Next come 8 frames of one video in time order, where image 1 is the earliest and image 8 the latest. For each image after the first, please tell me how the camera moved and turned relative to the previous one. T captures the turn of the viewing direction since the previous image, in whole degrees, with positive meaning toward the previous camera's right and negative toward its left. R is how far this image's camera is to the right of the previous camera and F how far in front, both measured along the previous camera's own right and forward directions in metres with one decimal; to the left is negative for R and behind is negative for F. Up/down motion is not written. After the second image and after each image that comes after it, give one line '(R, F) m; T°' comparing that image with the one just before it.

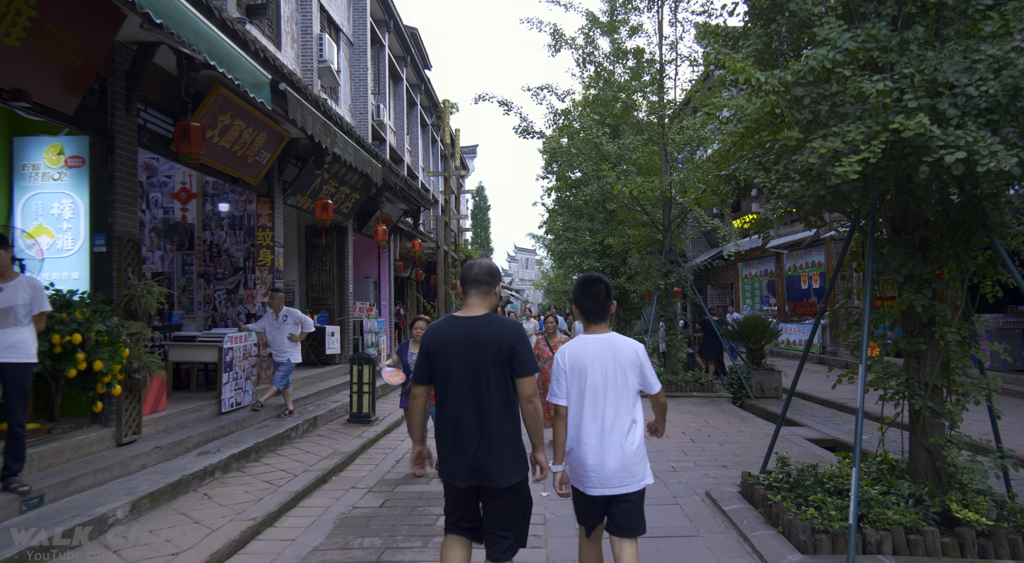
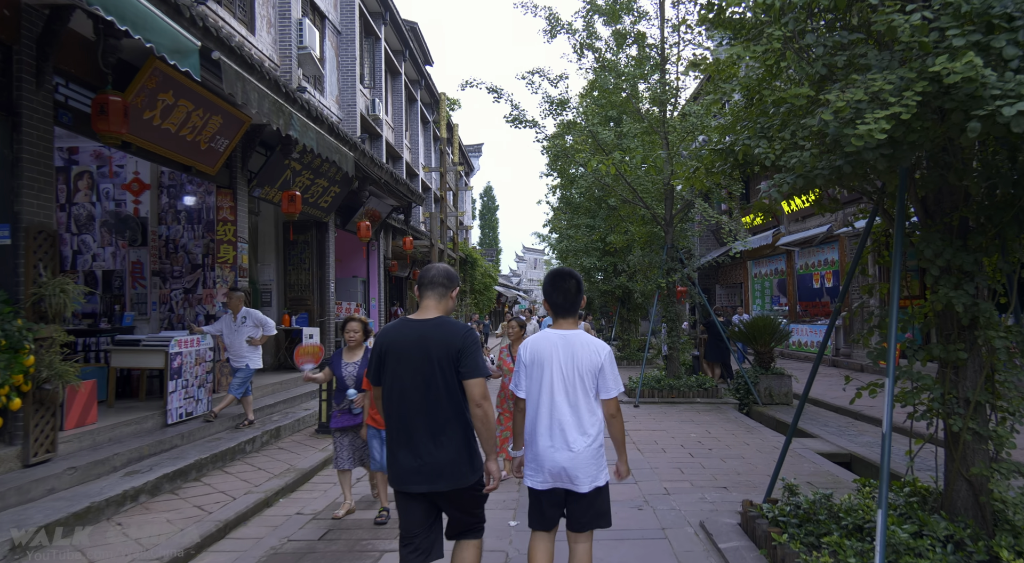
(+0.3, +0.8) m; -1°
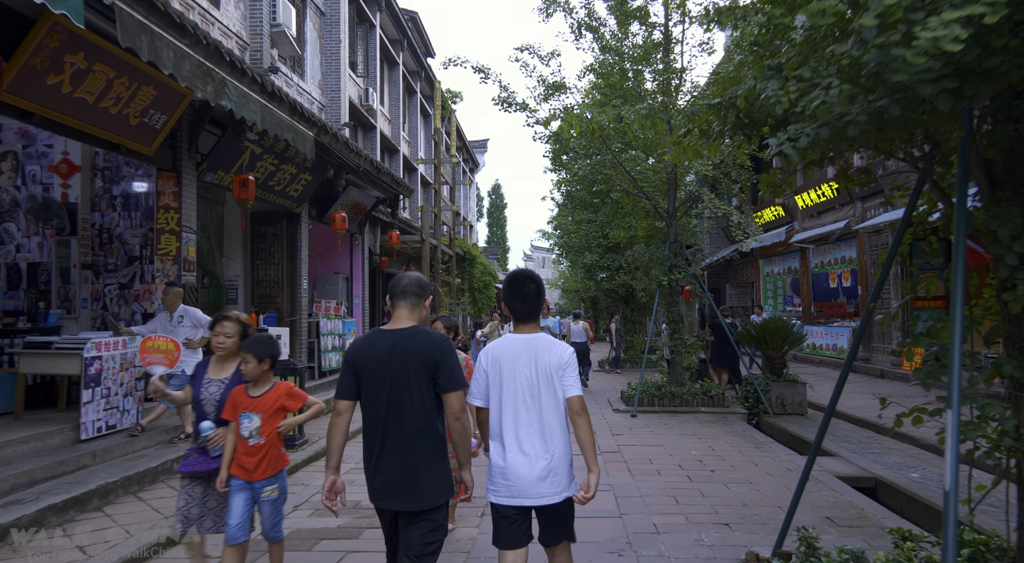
(+0.3, +1.0) m; -1°
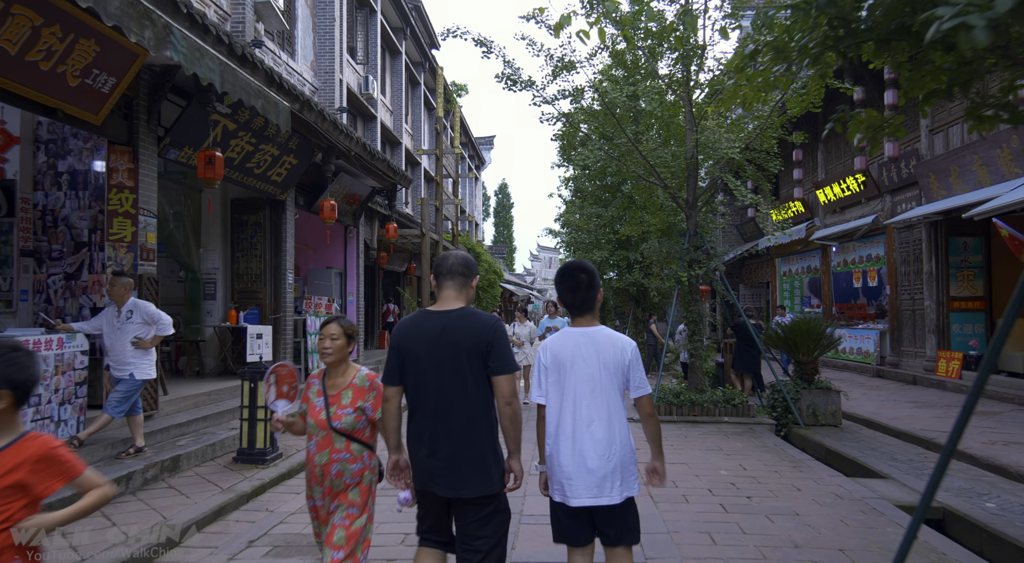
(0.0, +0.9) m; -1°
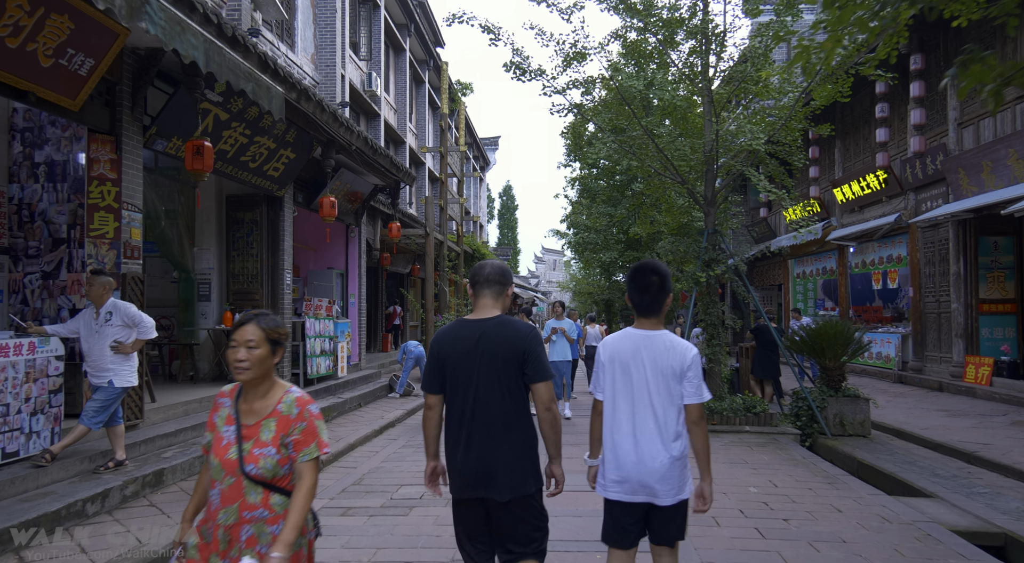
(-0.1, +0.5) m; 0°
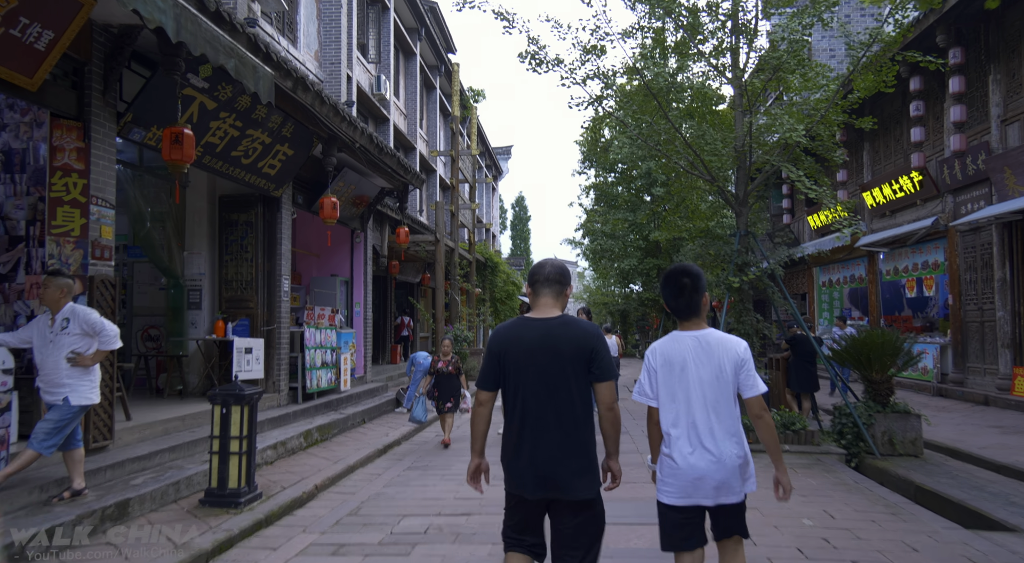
(0.0, +0.7) m; -1°
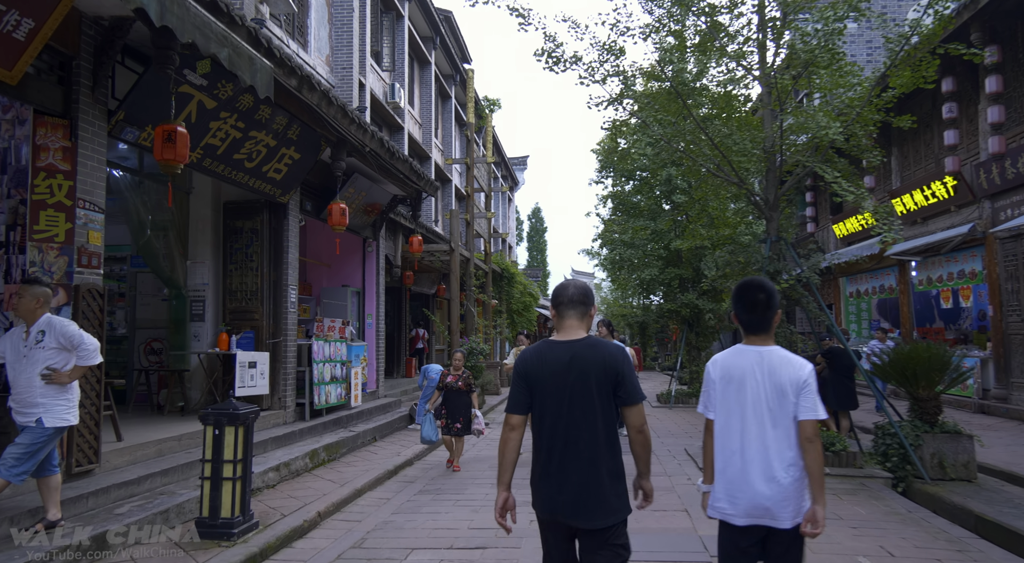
(0.0, +0.5) m; -1°
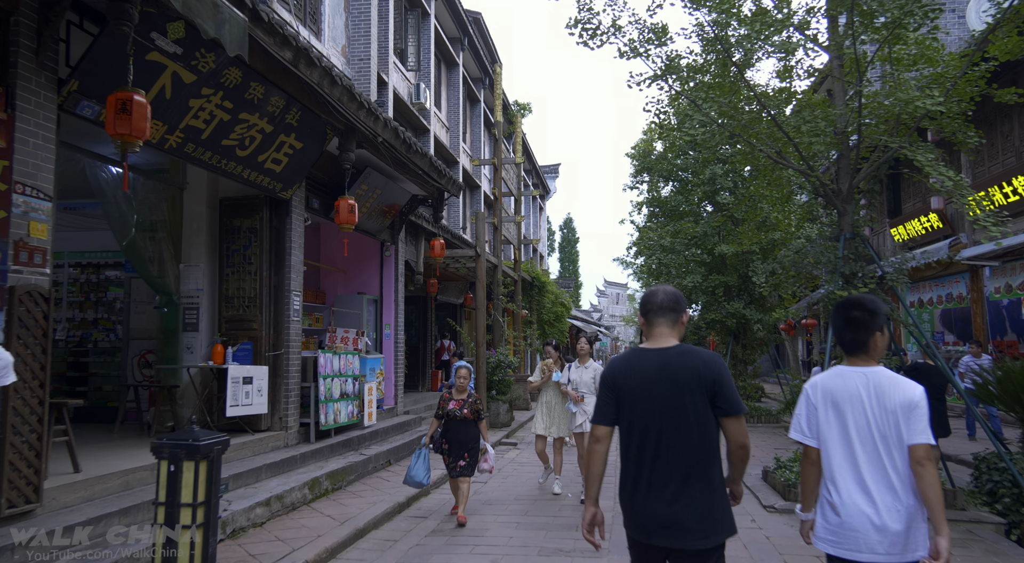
(0.0, +1.0) m; -3°
